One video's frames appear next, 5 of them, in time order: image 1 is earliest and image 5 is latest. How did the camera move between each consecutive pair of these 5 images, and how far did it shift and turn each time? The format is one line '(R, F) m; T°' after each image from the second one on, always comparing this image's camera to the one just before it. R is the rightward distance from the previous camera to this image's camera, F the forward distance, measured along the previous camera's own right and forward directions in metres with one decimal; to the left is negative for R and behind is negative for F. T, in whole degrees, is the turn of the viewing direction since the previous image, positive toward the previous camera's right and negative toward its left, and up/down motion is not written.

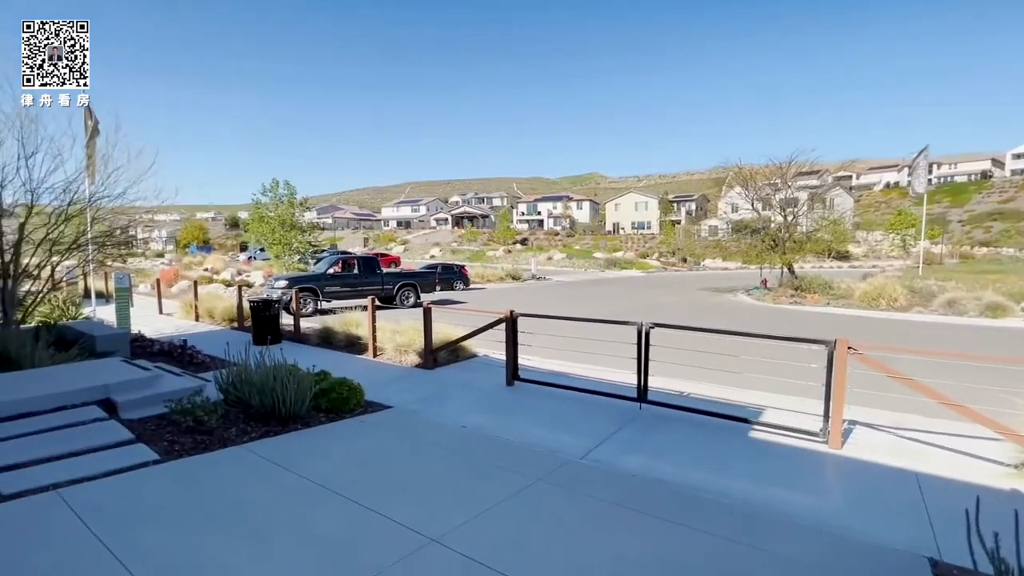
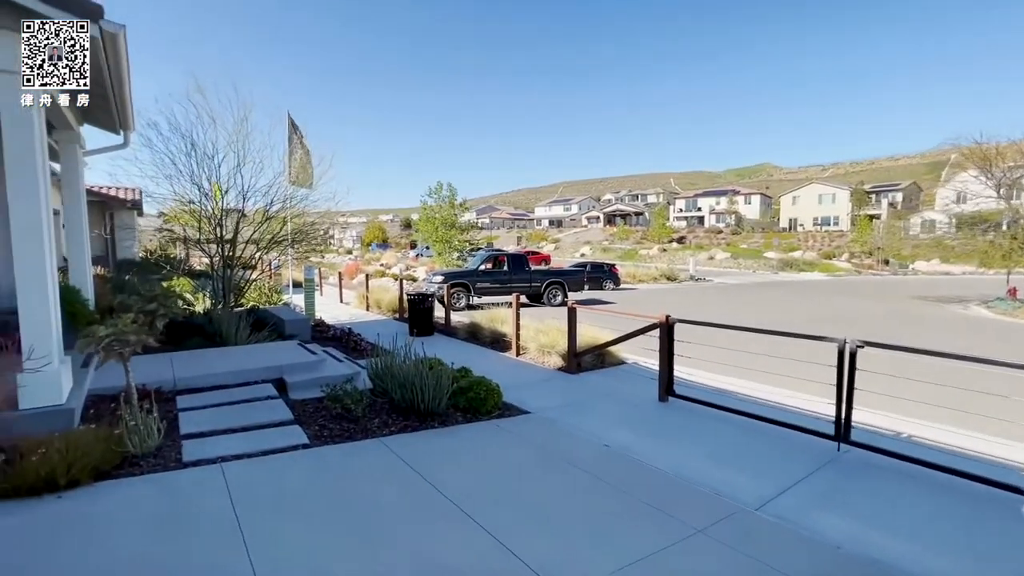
(0.0, +0.6) m; -18°
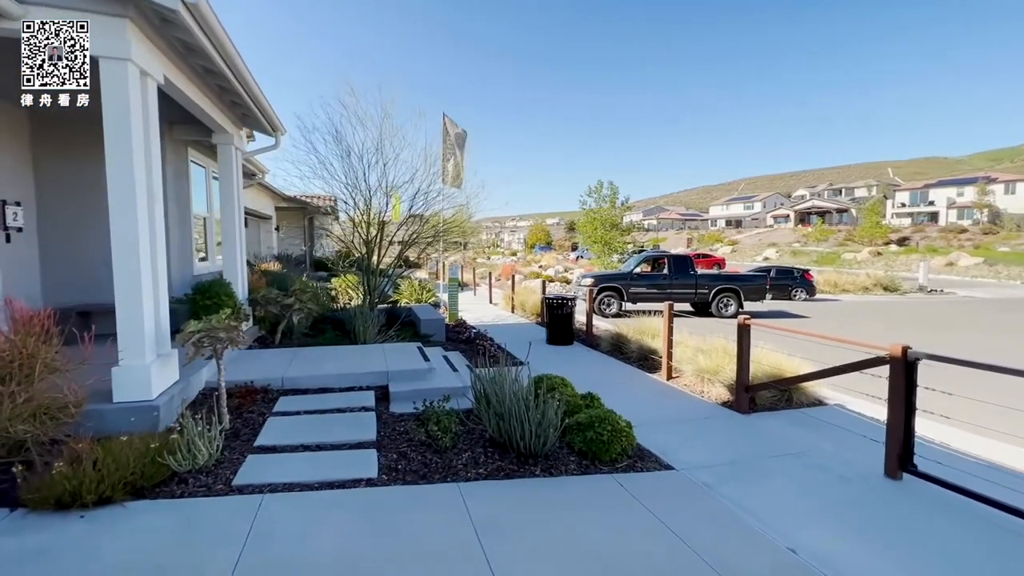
(+0.3, +1.4) m; -19°
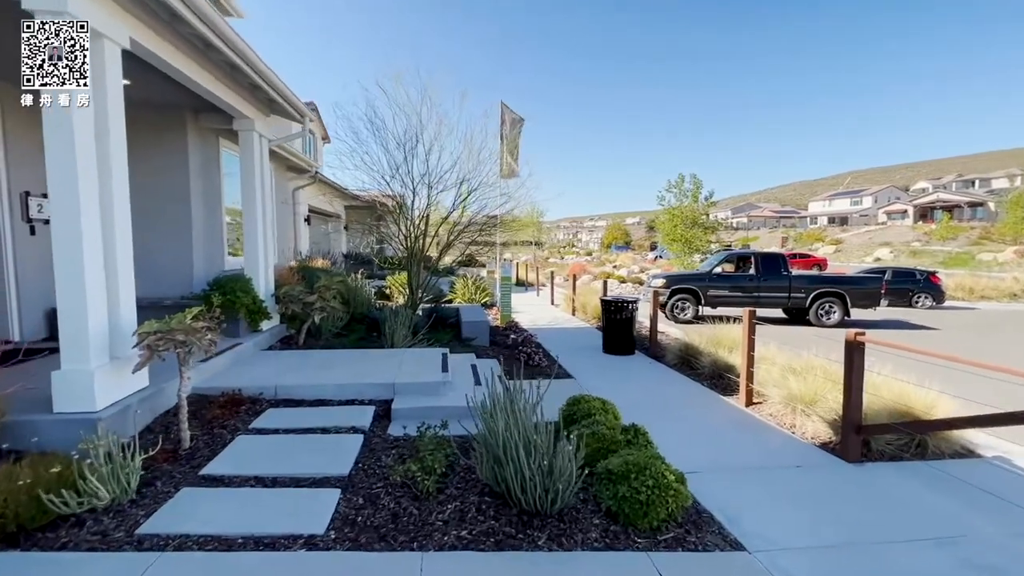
(+0.5, +1.1) m; -9°
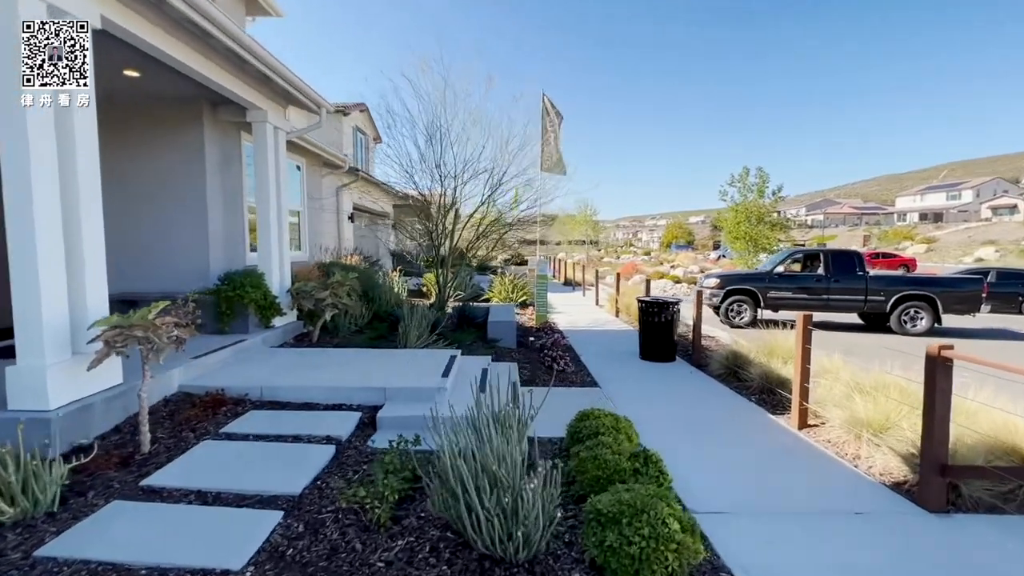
(+0.5, +0.6) m; -7°
